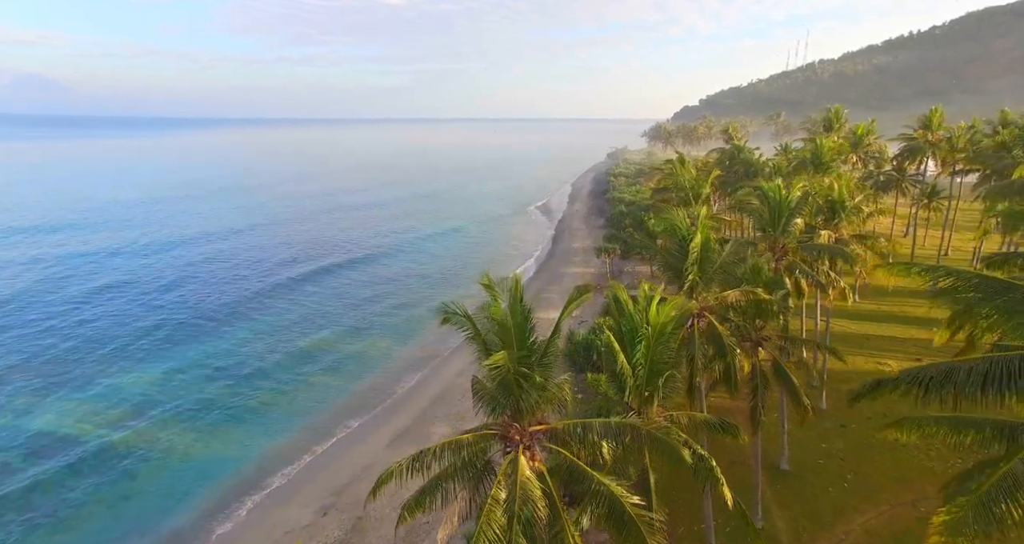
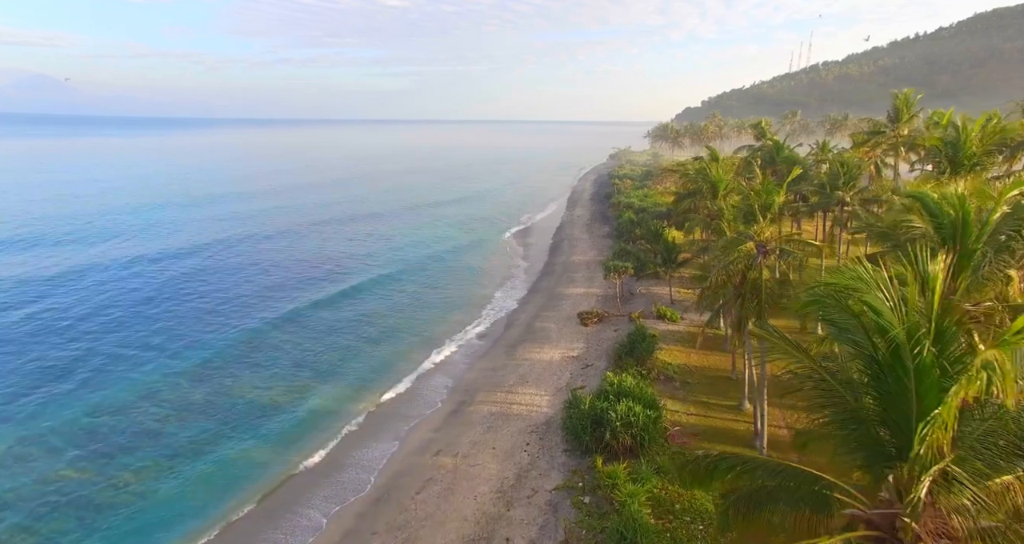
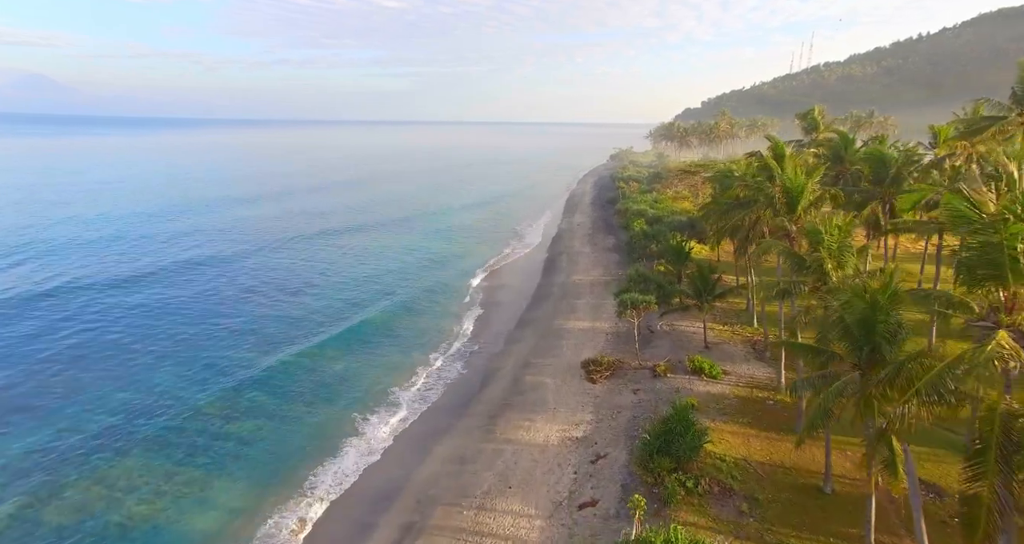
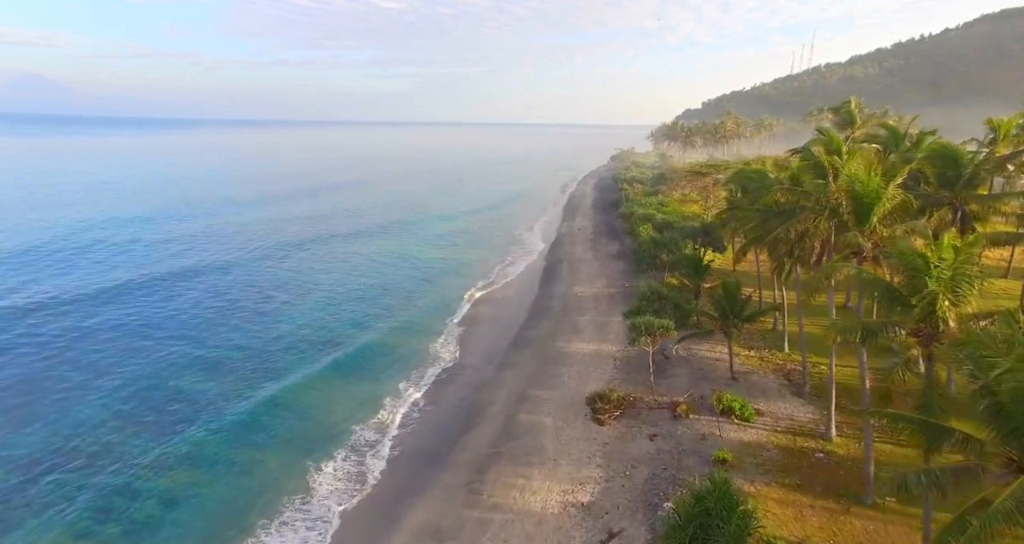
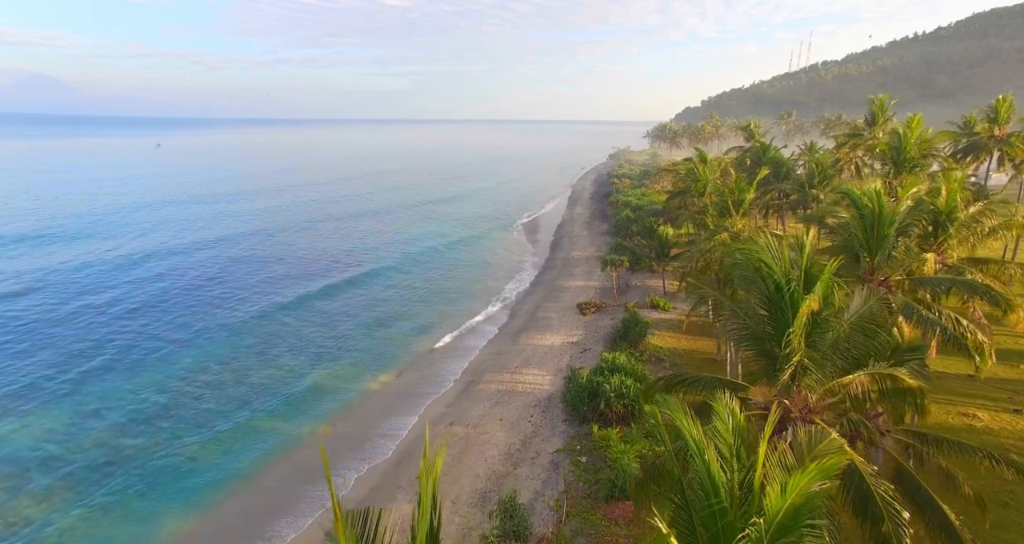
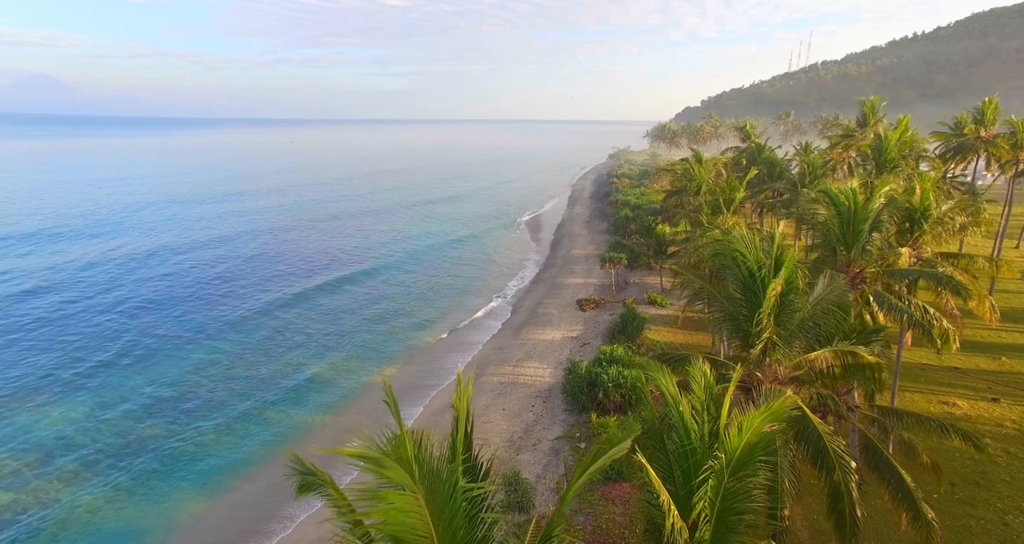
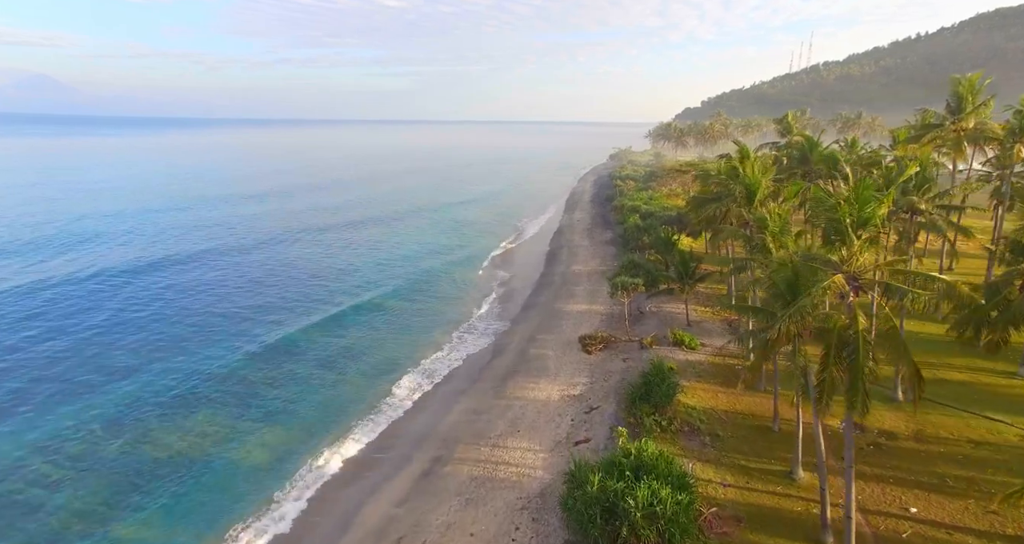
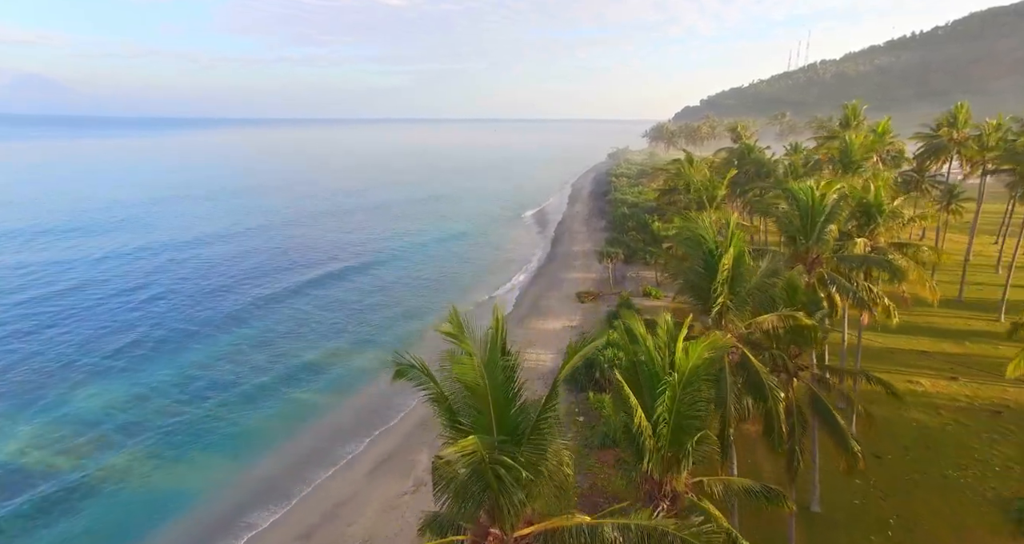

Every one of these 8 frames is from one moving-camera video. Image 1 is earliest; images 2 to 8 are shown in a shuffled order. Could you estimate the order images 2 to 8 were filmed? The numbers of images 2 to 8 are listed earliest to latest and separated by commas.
8, 6, 5, 2, 7, 3, 4
